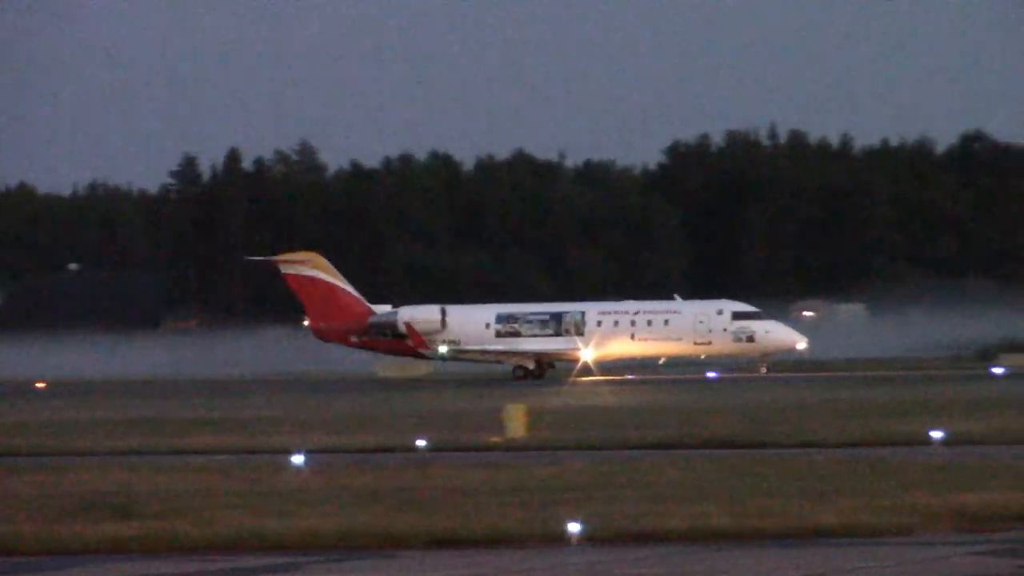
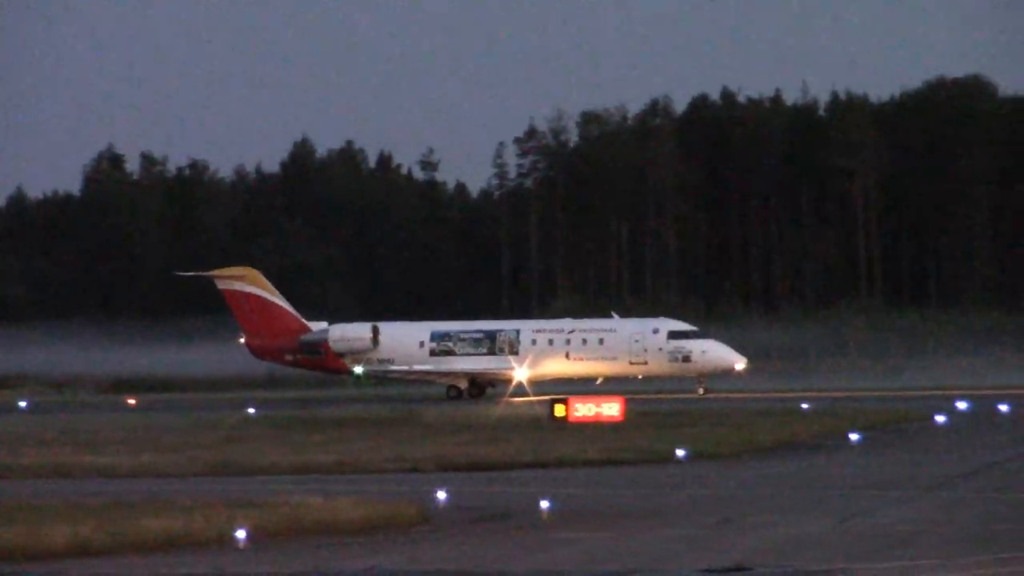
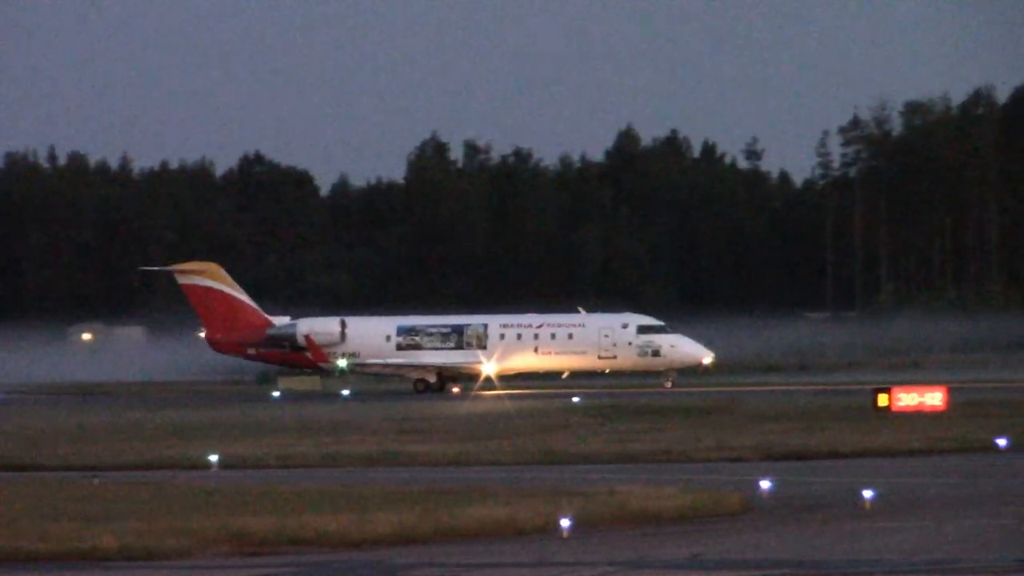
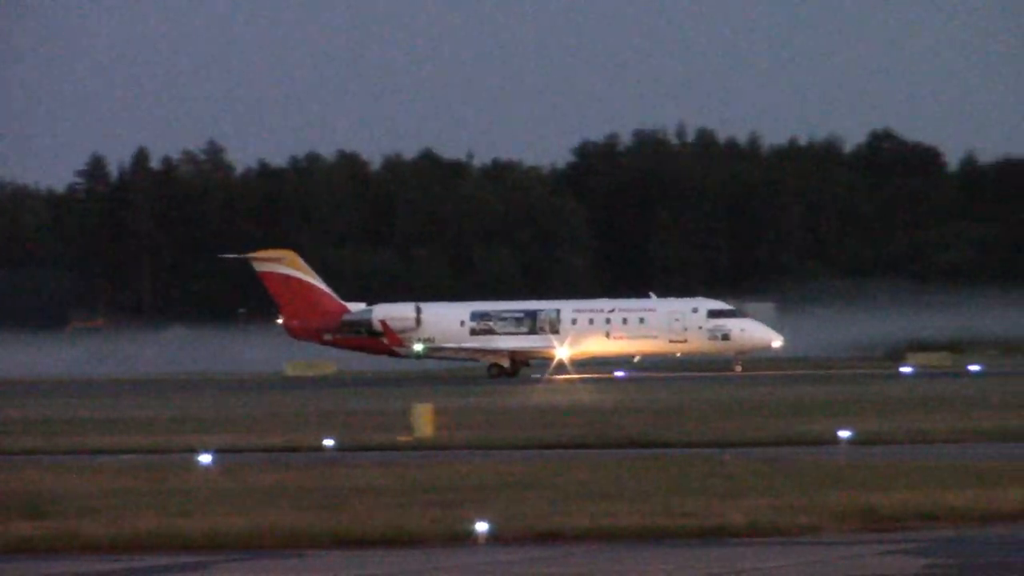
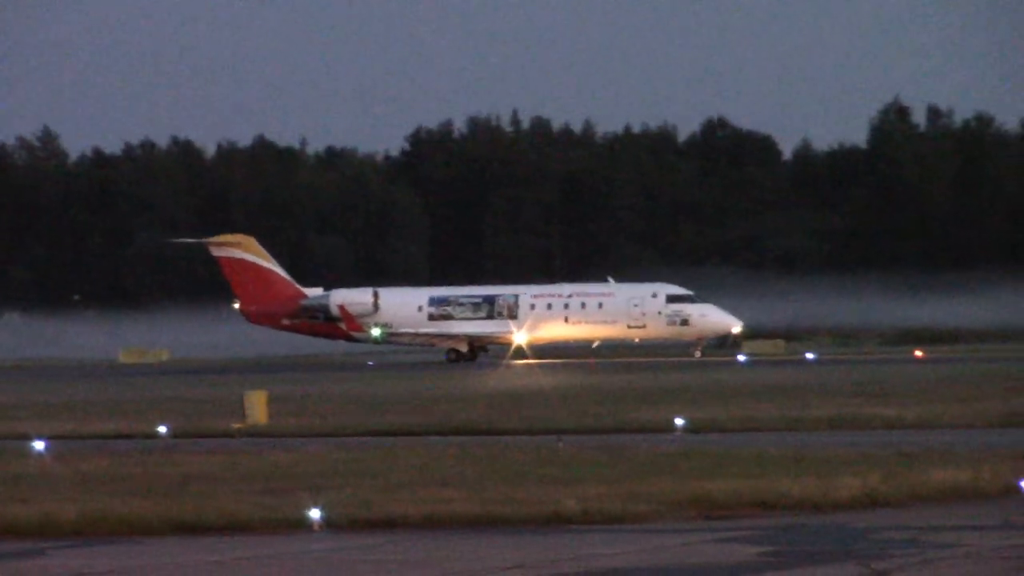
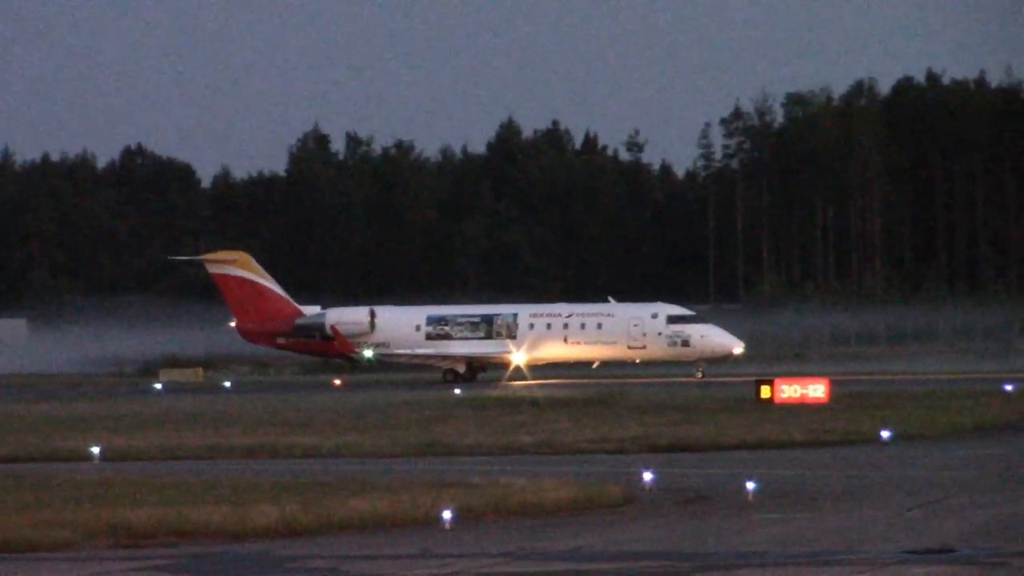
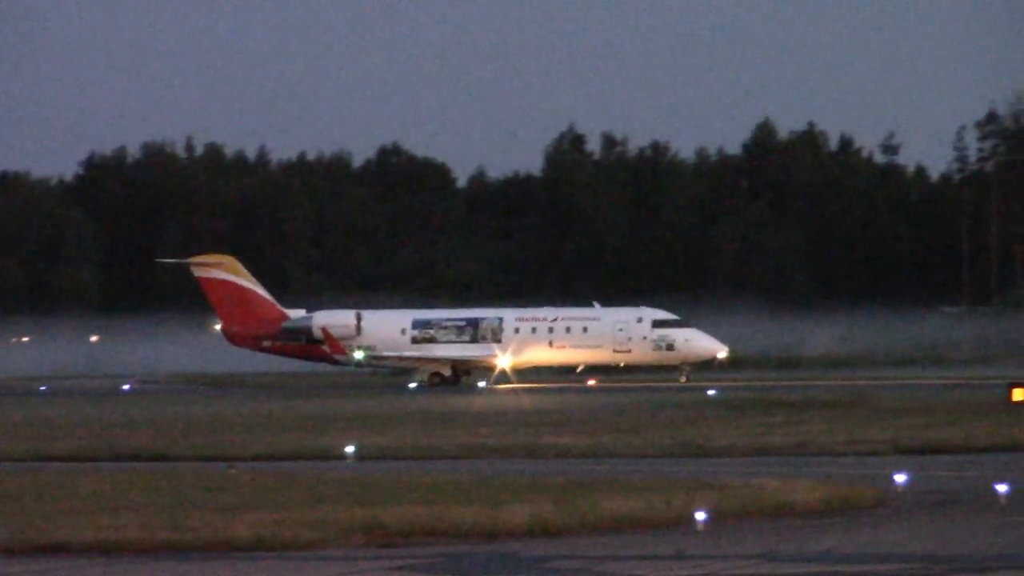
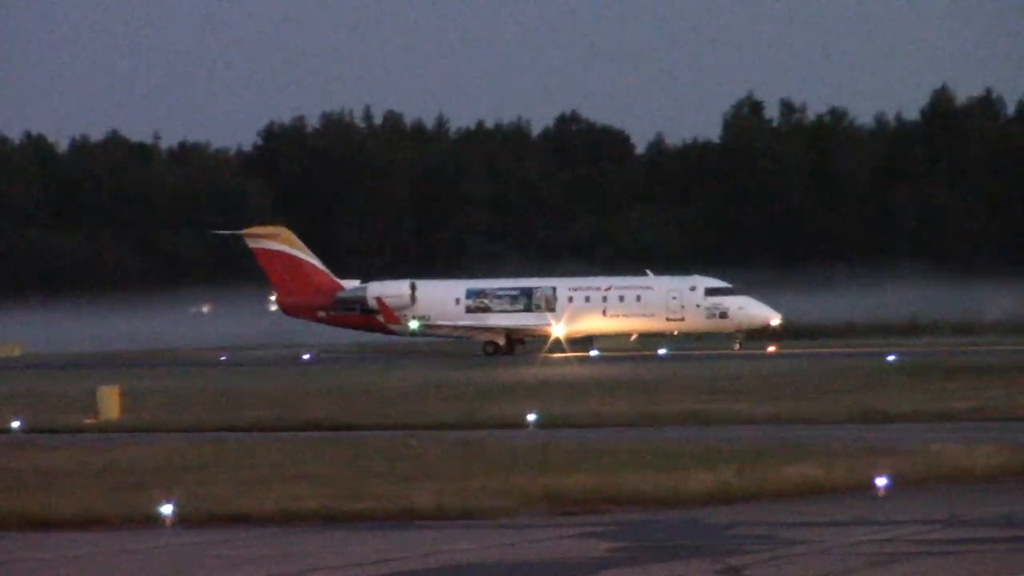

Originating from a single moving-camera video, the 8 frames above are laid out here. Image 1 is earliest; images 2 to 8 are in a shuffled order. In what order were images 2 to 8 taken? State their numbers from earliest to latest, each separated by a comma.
4, 5, 8, 7, 3, 6, 2
